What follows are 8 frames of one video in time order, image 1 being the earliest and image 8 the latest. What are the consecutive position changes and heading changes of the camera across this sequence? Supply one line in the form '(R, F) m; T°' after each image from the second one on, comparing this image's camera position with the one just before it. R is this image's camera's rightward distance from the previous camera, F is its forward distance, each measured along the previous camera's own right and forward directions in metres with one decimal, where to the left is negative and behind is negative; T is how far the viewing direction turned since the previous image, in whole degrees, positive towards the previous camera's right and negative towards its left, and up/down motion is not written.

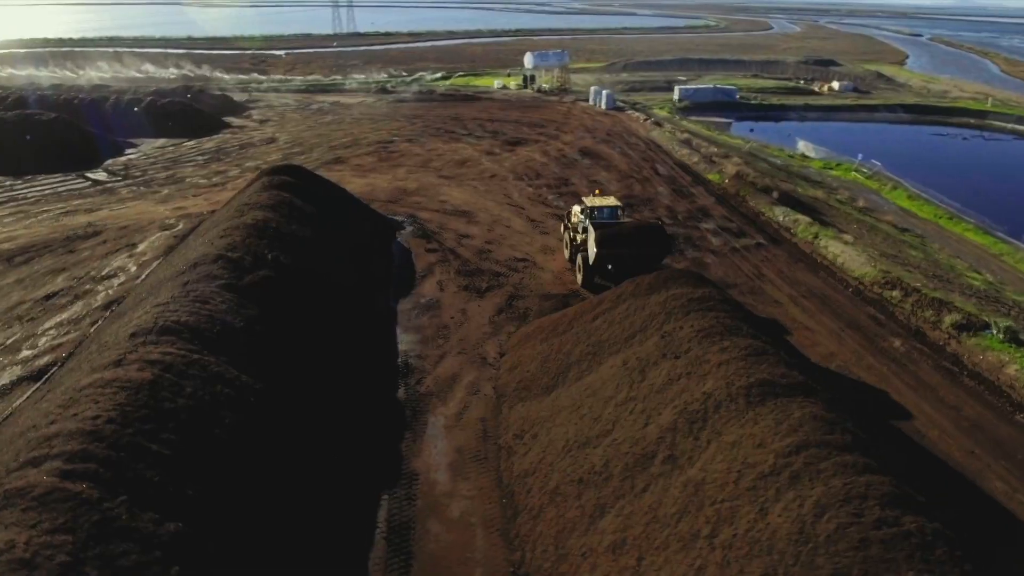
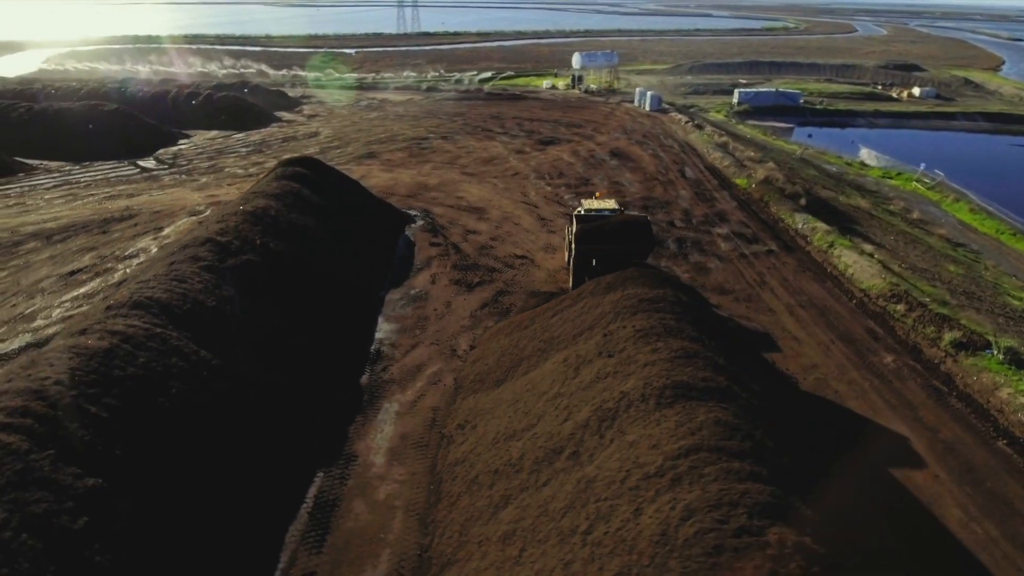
(+1.6, 0.0) m; -6°
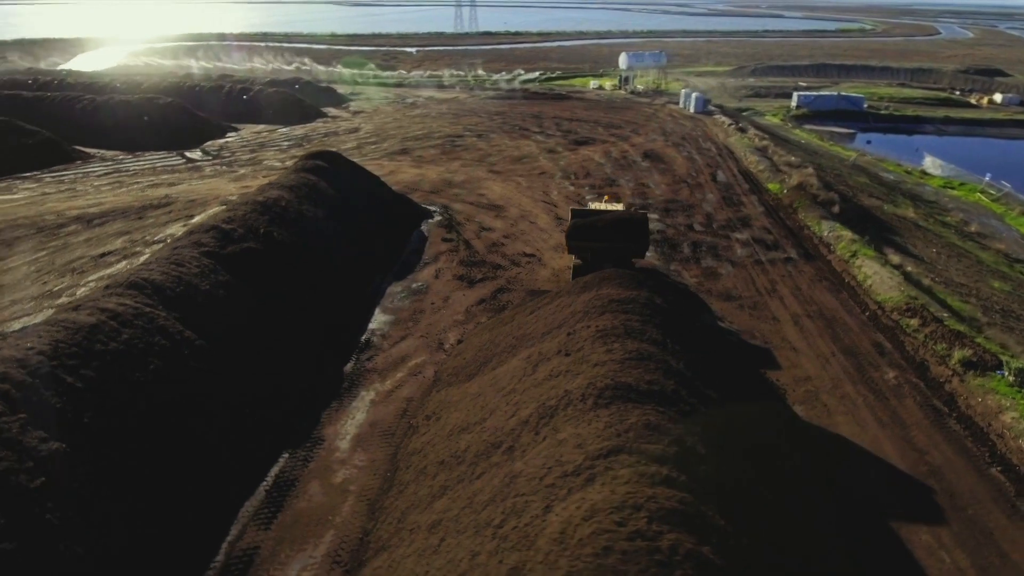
(+1.2, 0.0) m; -5°
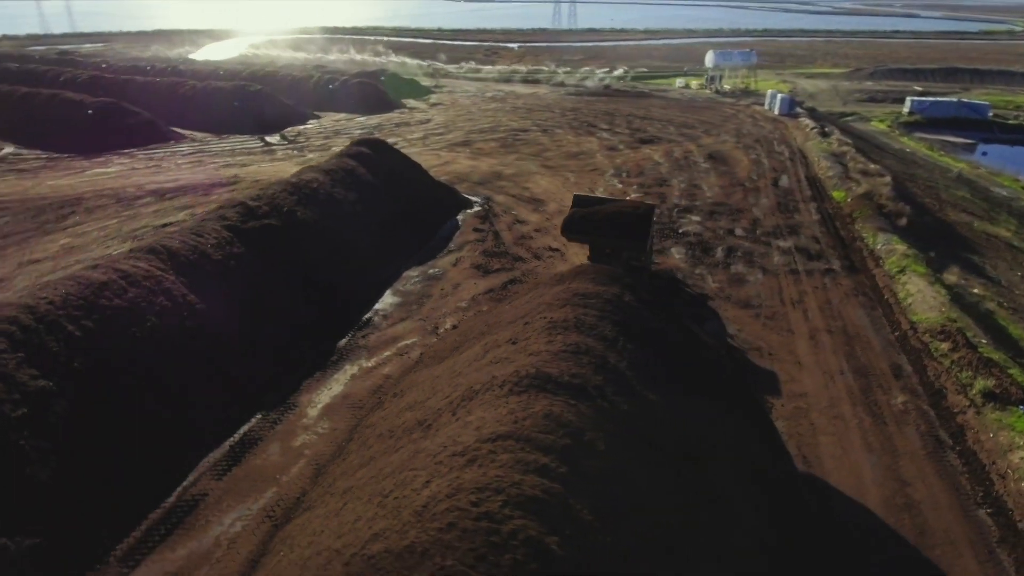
(+1.8, 0.0) m; -9°
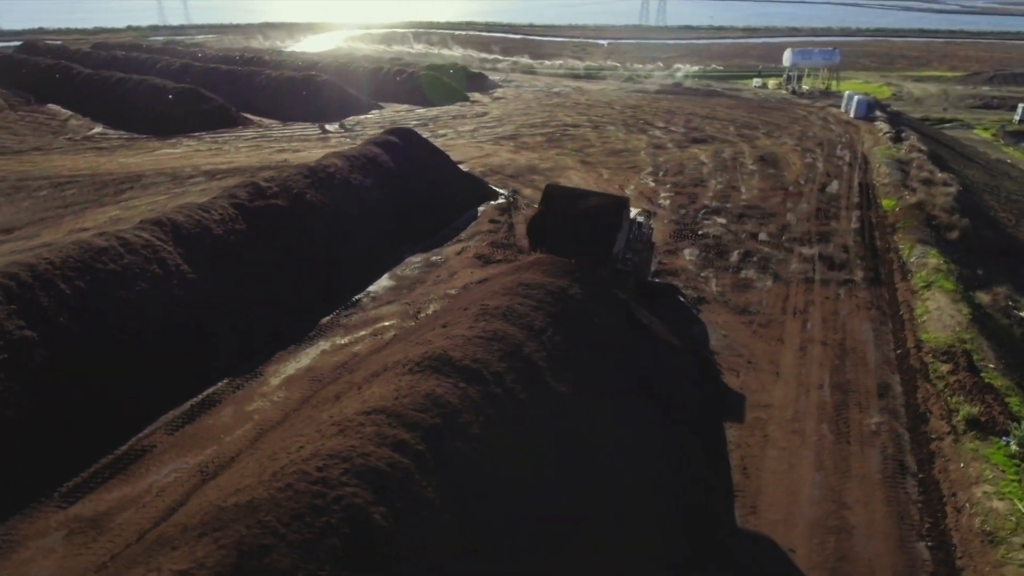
(+2.0, 0.0) m; -8°
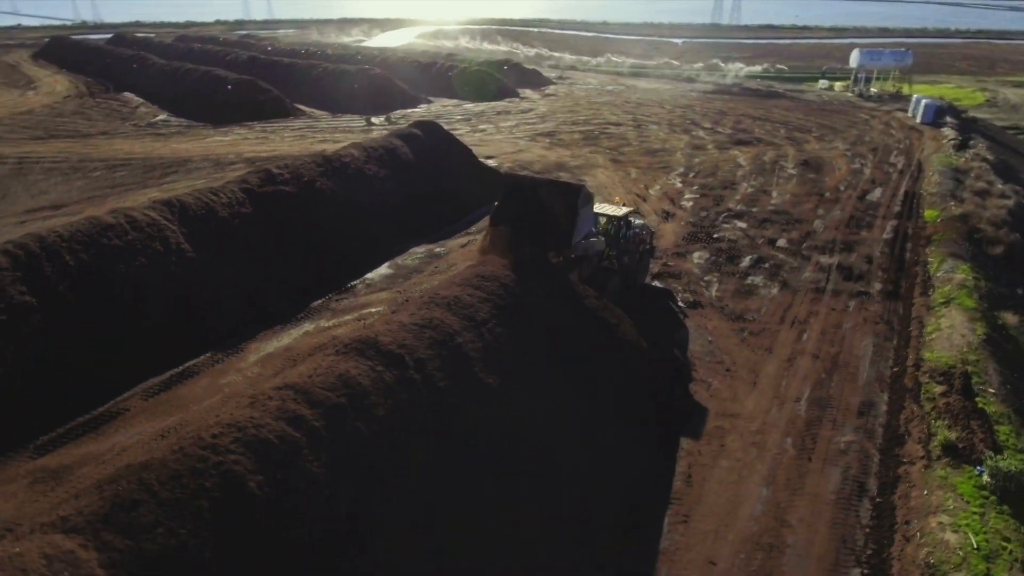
(+1.6, 0.0) m; -6°
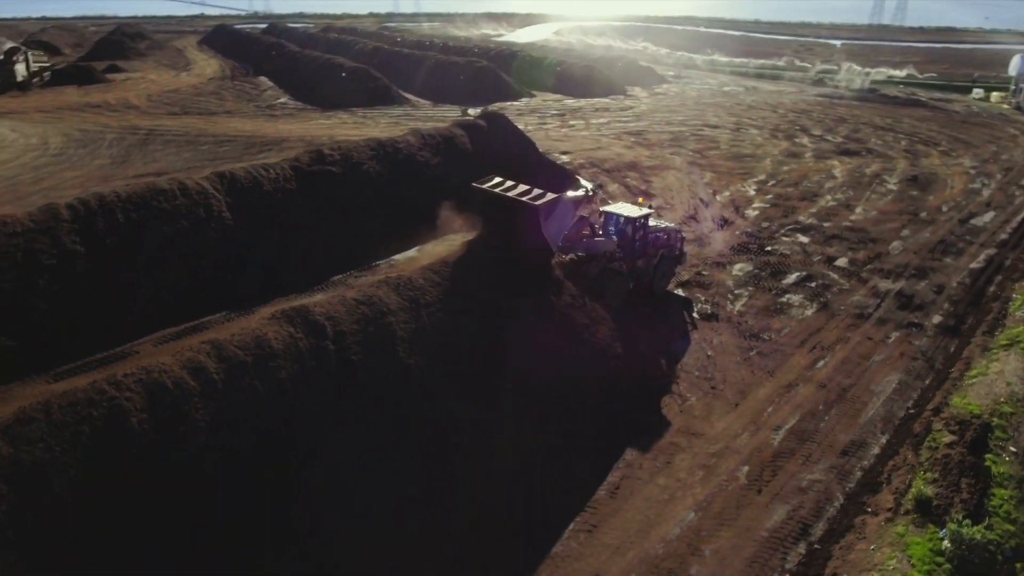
(+2.3, +0.2) m; -11°
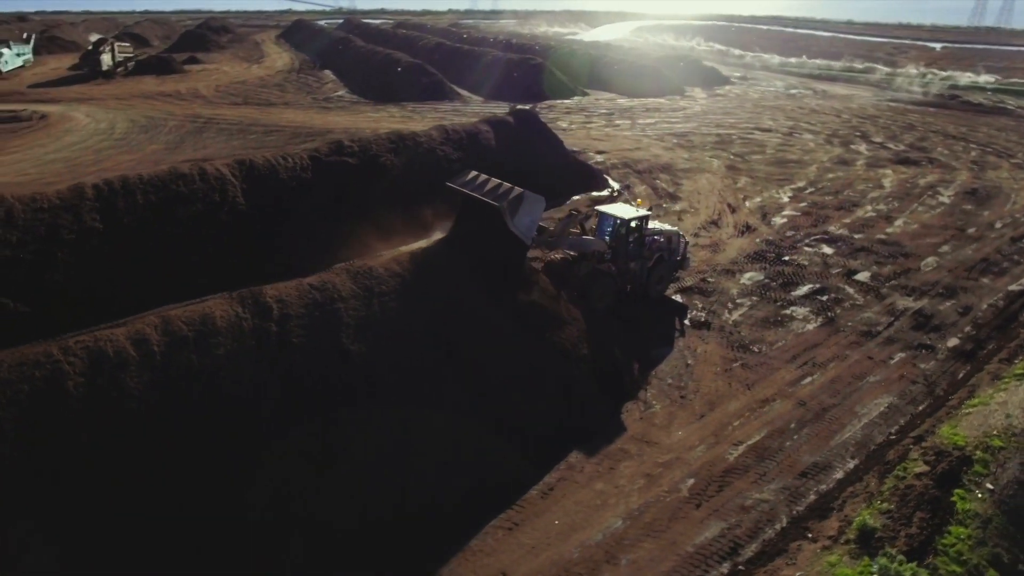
(+1.6, +0.1) m; -6°
